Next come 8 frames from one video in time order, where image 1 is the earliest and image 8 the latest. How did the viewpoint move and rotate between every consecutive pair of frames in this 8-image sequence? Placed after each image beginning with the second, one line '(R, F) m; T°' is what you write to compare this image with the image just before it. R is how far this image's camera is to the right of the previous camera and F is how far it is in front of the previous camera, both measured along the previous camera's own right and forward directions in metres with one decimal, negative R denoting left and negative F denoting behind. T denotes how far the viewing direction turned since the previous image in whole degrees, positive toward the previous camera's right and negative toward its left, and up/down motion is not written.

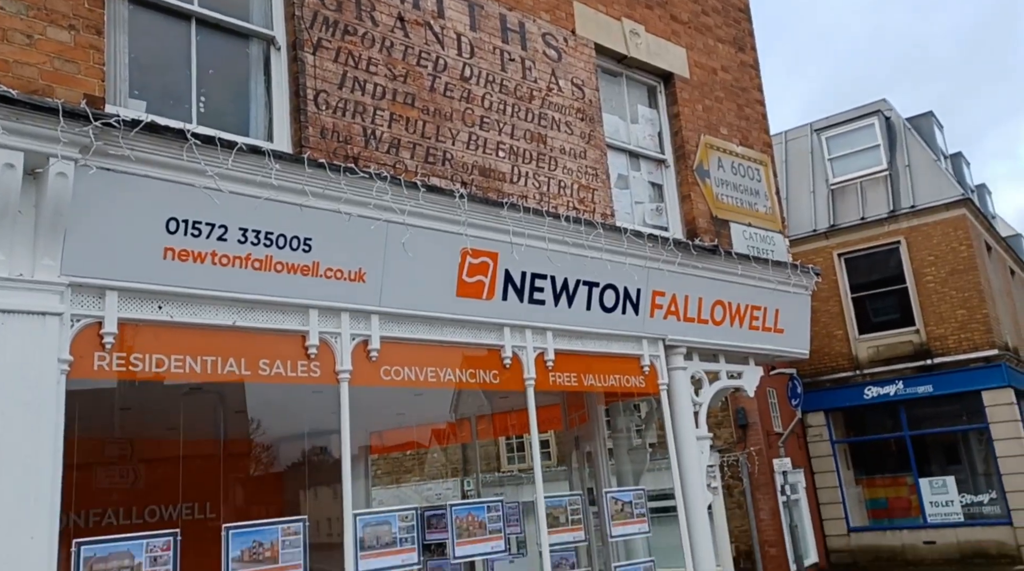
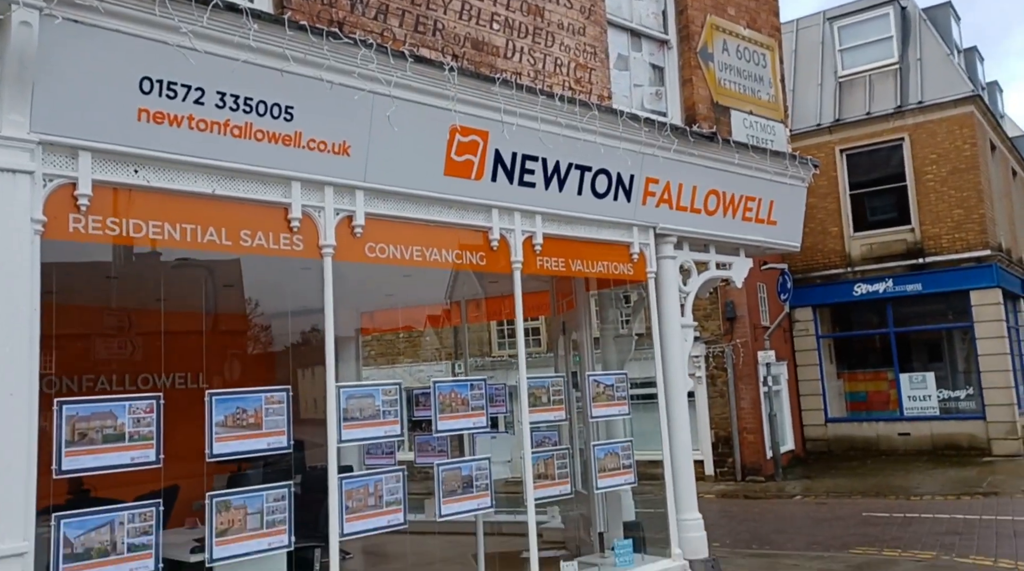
(0.0, +0.1) m; 0°
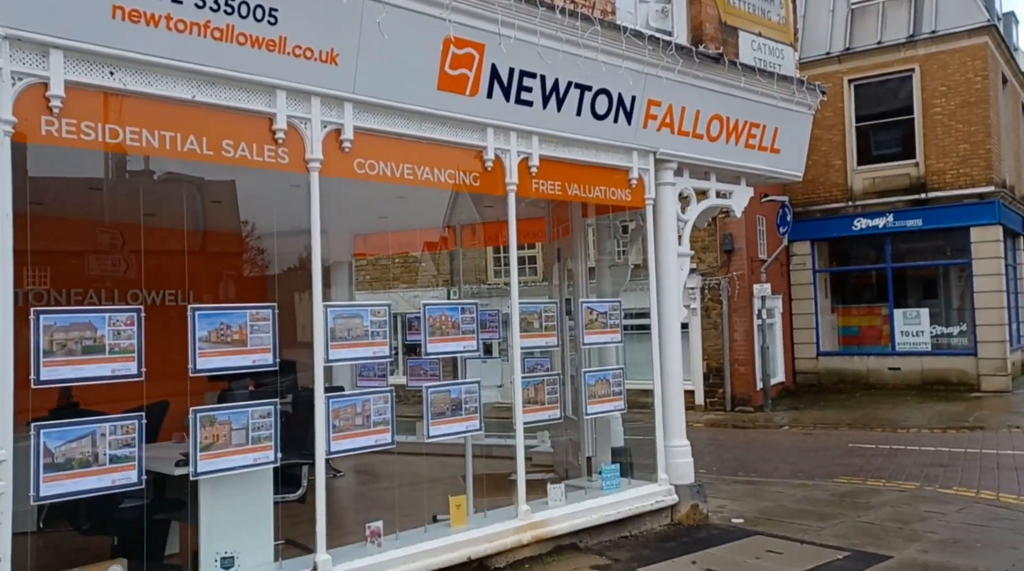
(0.0, +0.1) m; 0°
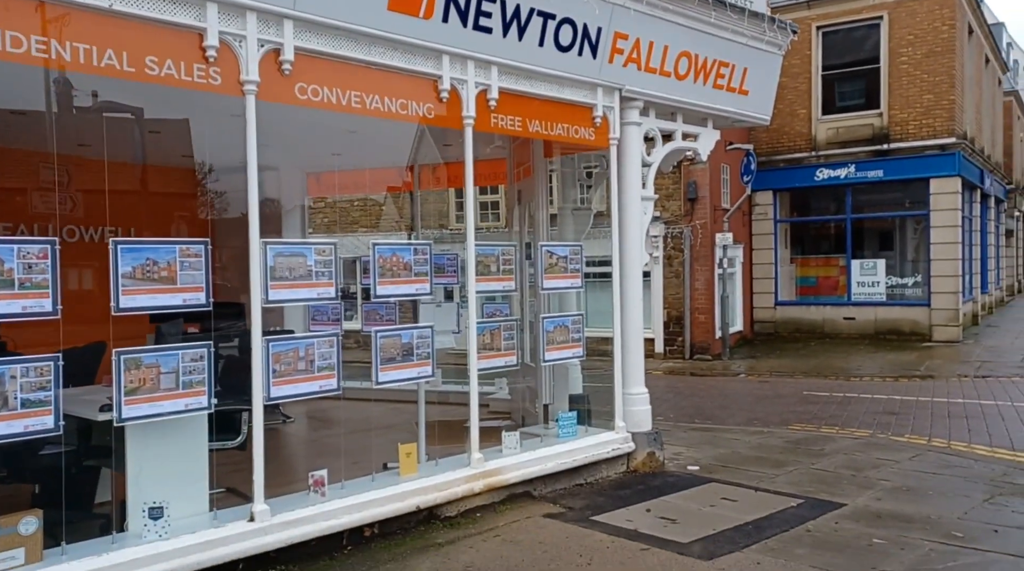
(0.0, +0.3) m; +2°
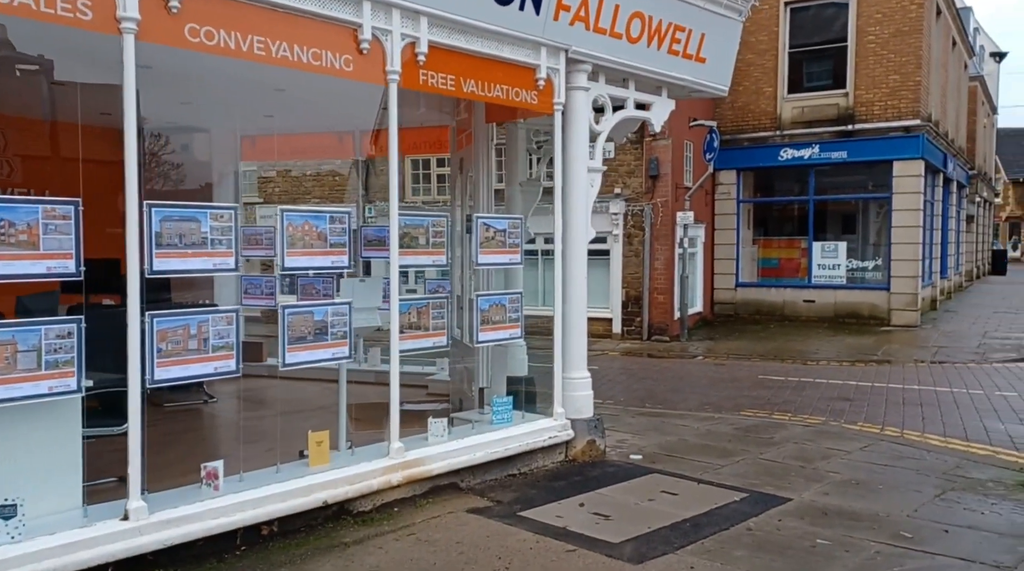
(+0.2, +0.5) m; +2°
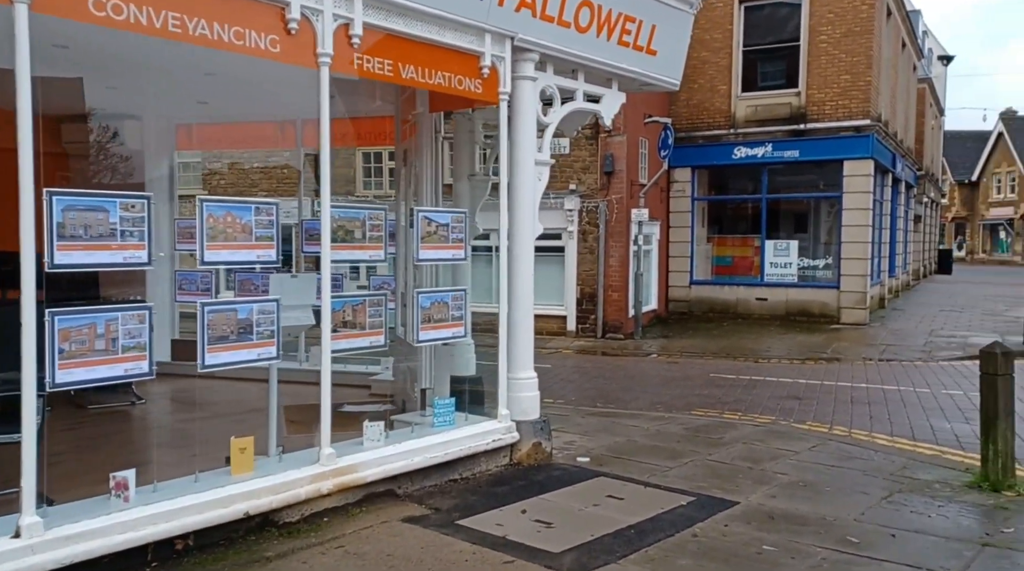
(+0.1, +0.3) m; +3°
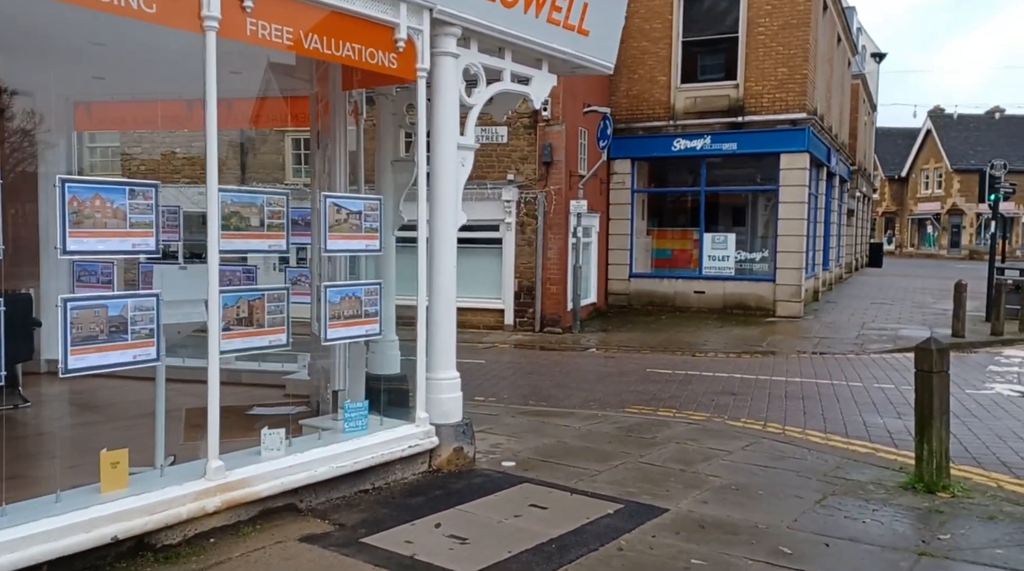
(+0.2, +0.4) m; +4°
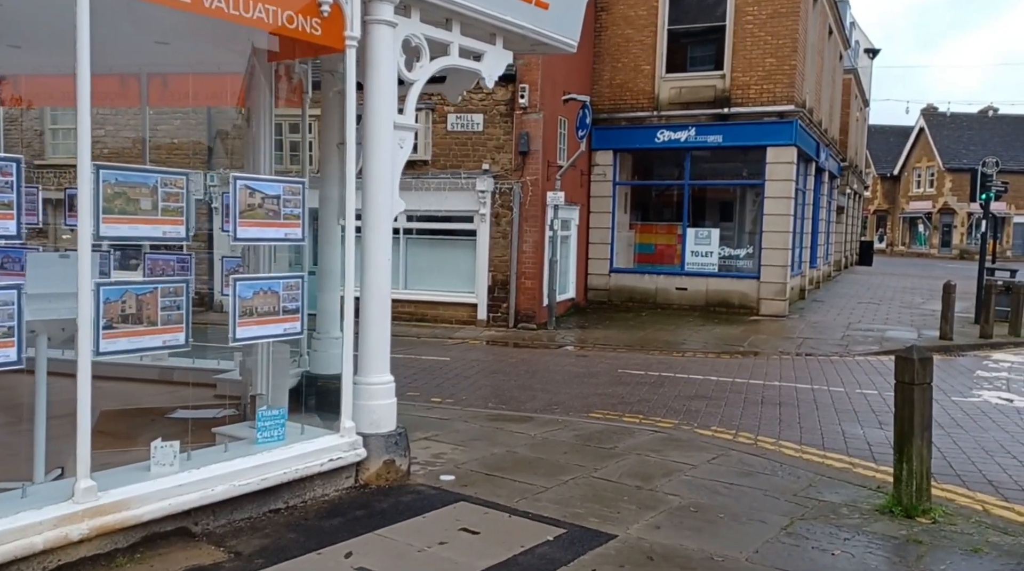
(+0.3, +0.6) m; +1°
